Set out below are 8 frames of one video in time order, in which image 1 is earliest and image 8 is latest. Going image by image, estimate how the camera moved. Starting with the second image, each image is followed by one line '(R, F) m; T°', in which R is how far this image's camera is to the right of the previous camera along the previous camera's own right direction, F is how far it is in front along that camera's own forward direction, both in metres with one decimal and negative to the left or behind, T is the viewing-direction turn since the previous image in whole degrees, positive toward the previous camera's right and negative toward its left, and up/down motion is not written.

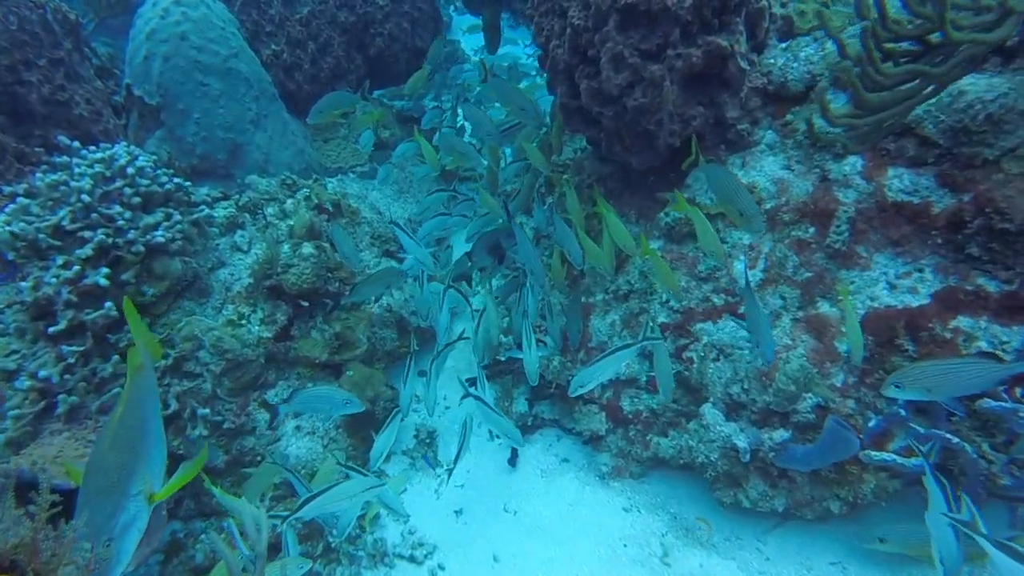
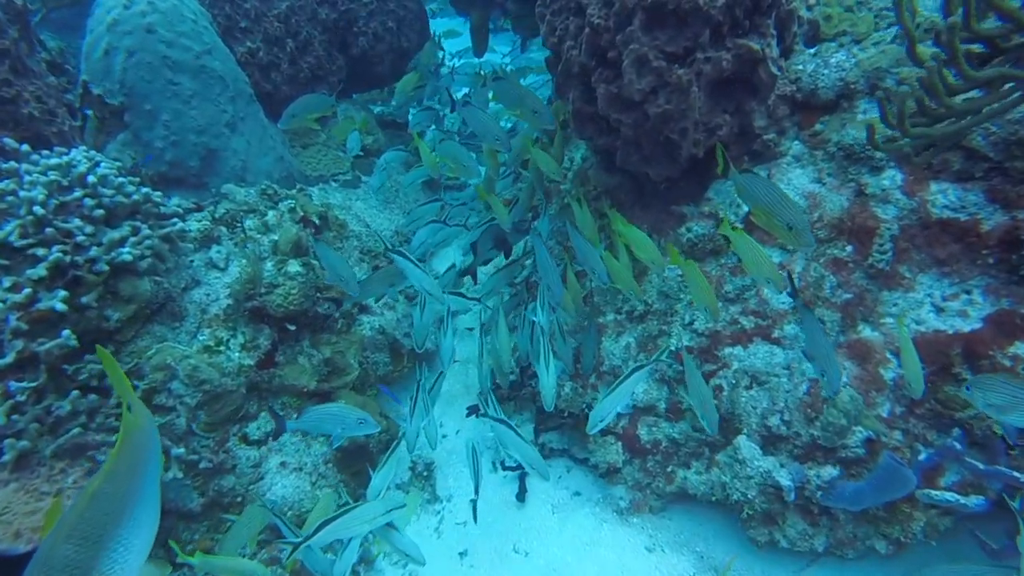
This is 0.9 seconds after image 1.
(-0.3, +0.4) m; +3°
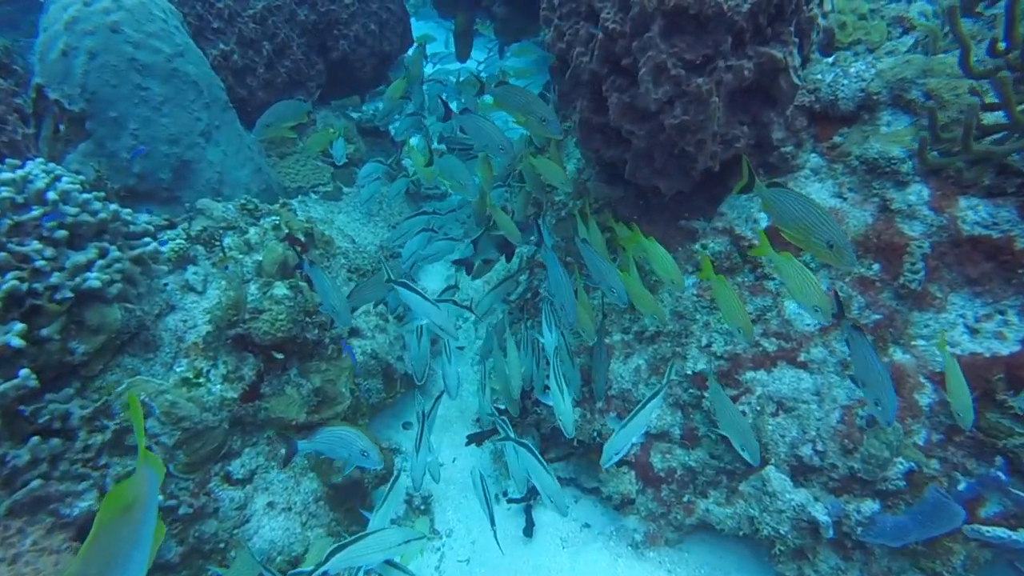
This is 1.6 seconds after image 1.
(-0.3, +0.3) m; +3°
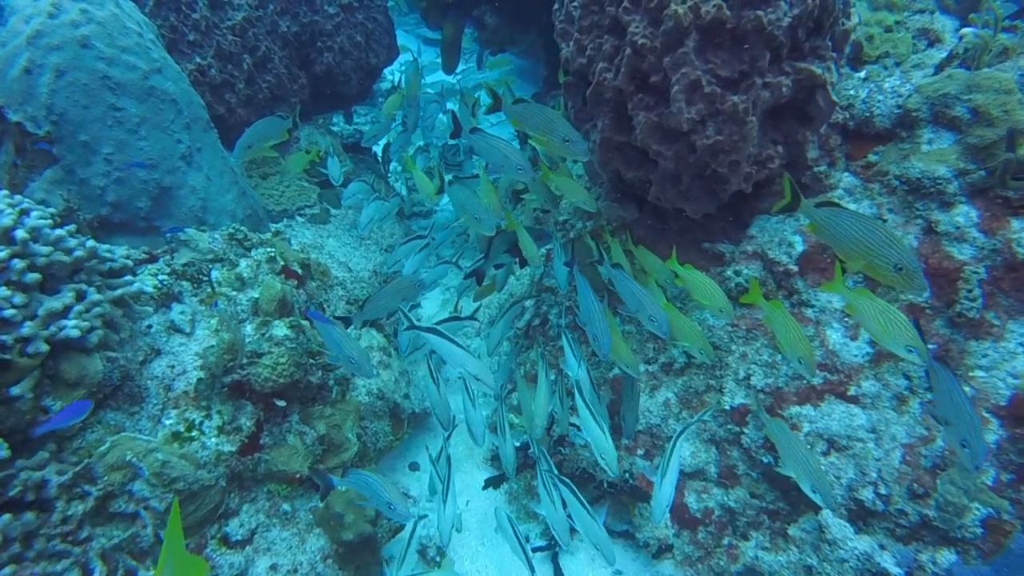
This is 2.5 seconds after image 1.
(-0.4, +0.3) m; +3°
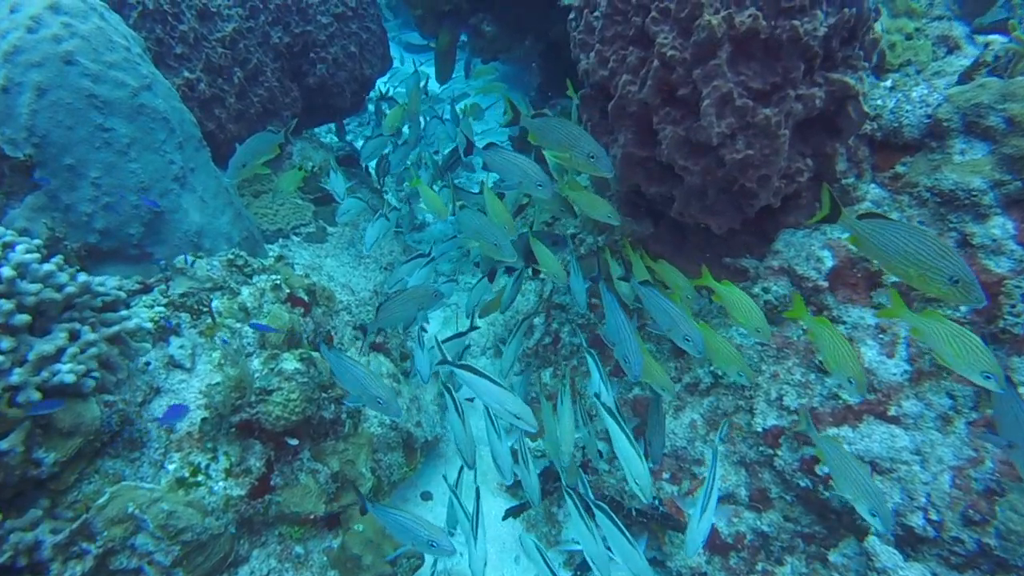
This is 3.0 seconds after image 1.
(-0.3, +0.2) m; +2°
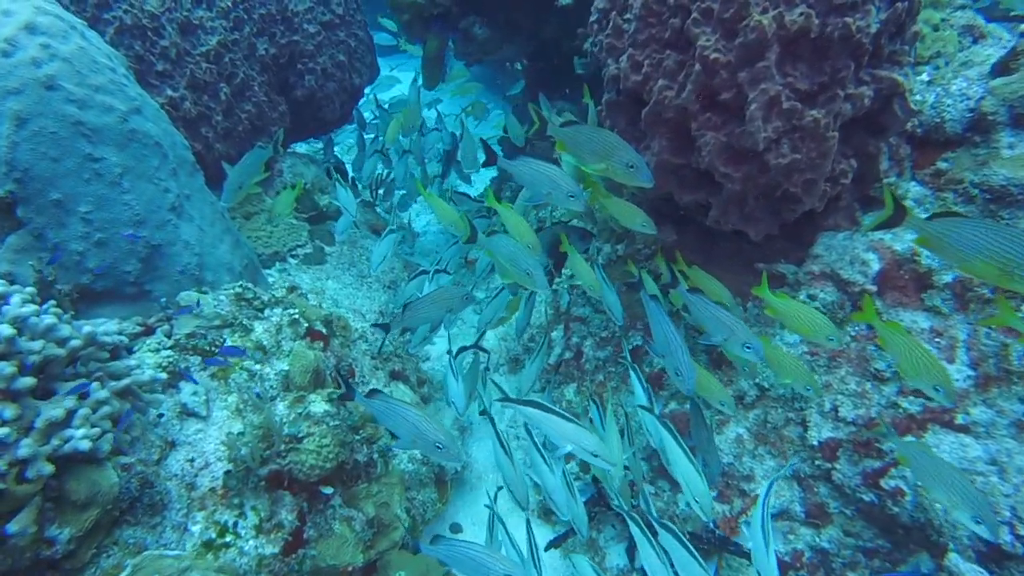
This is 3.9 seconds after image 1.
(-0.4, +0.2) m; +3°
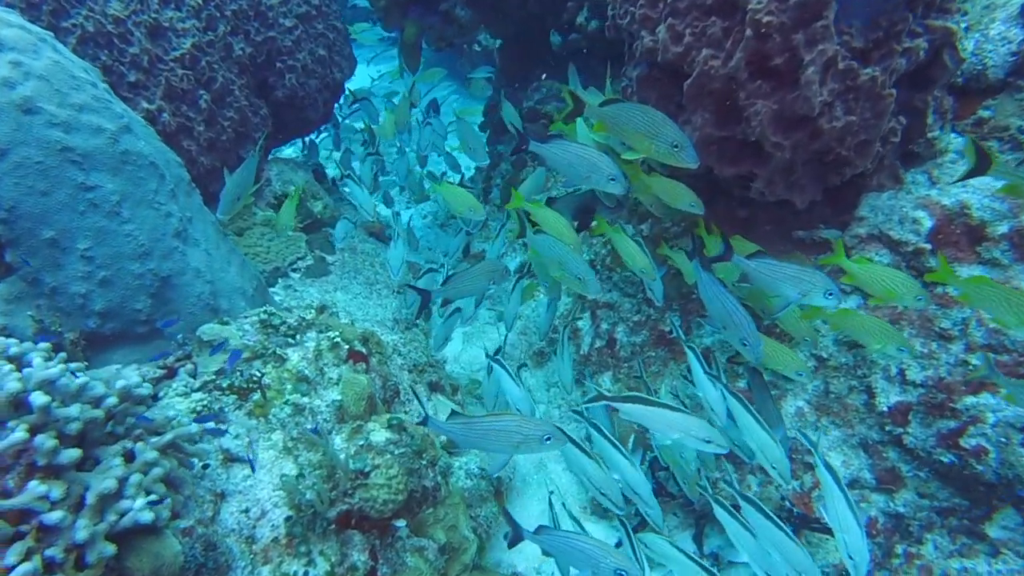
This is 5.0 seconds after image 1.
(-0.5, +0.3) m; +4°
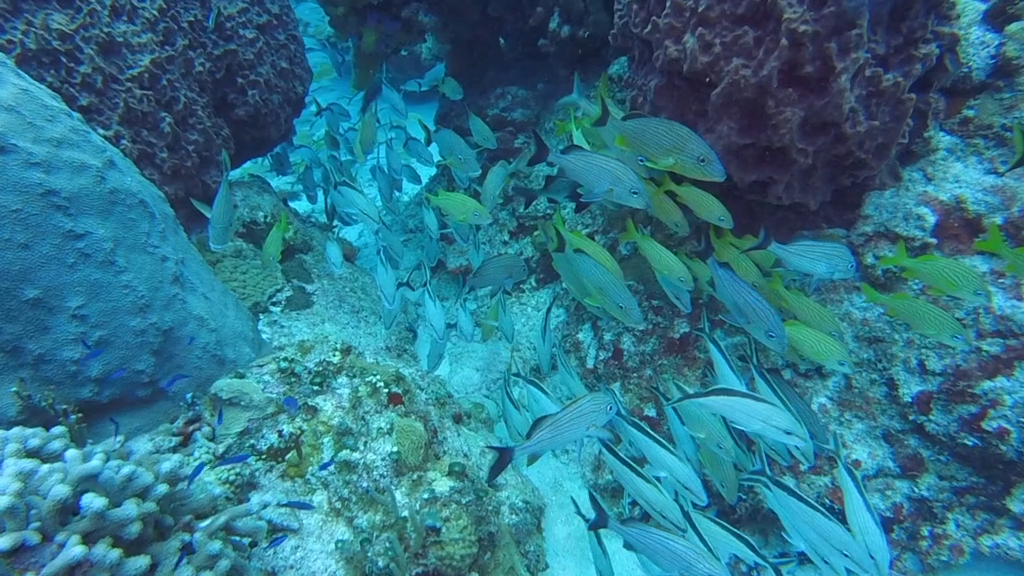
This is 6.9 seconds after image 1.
(-0.7, +0.2) m; +8°
